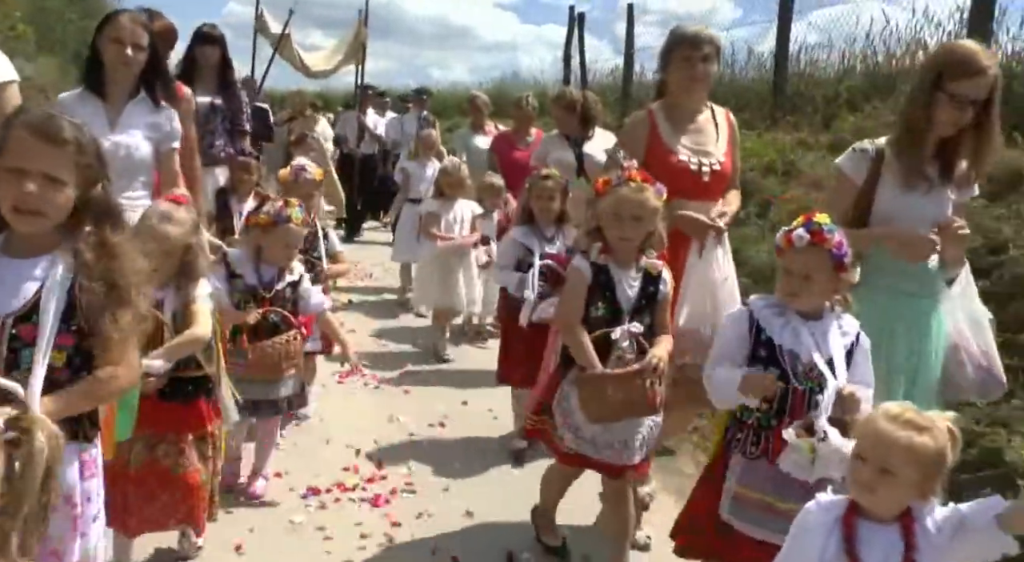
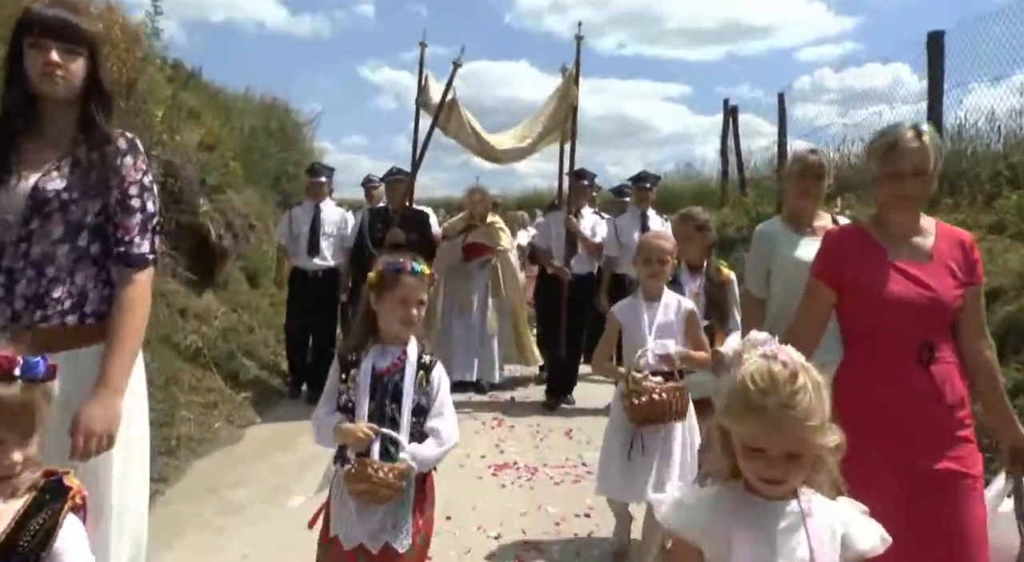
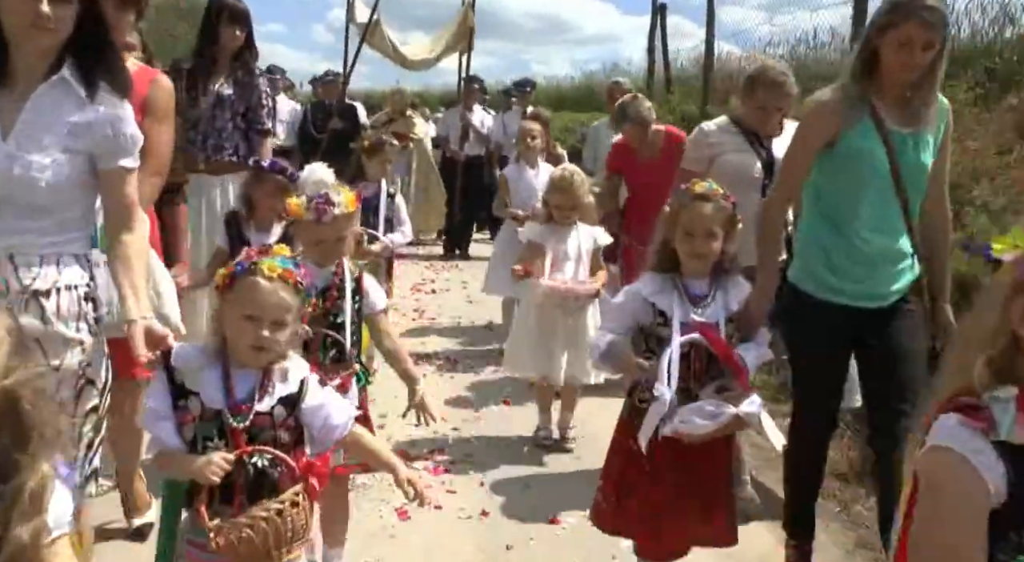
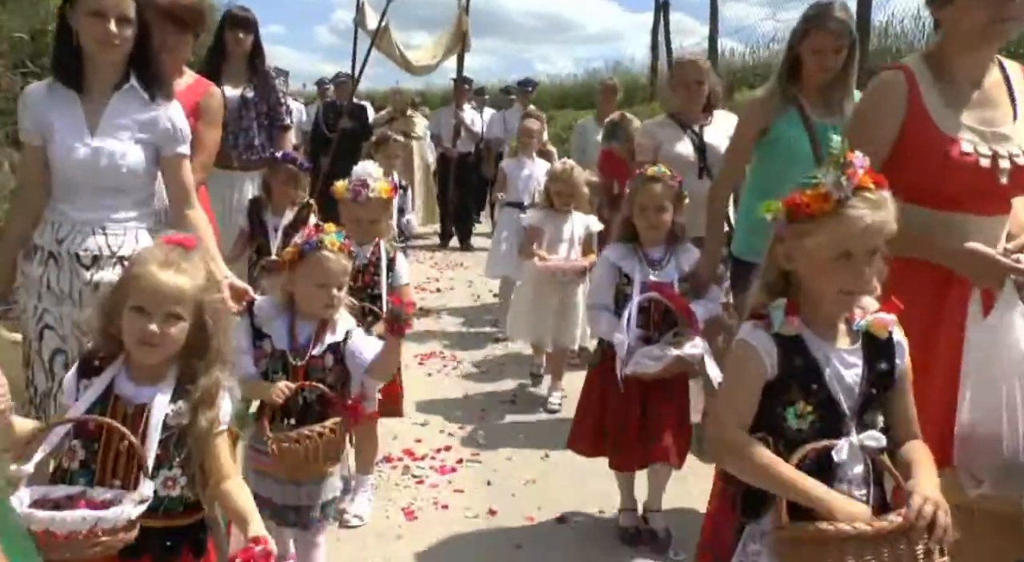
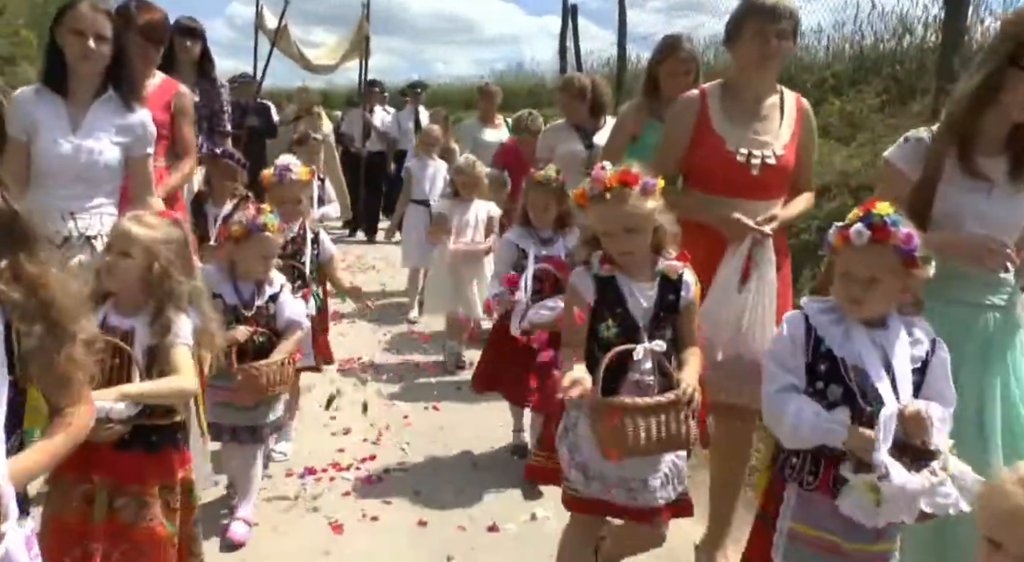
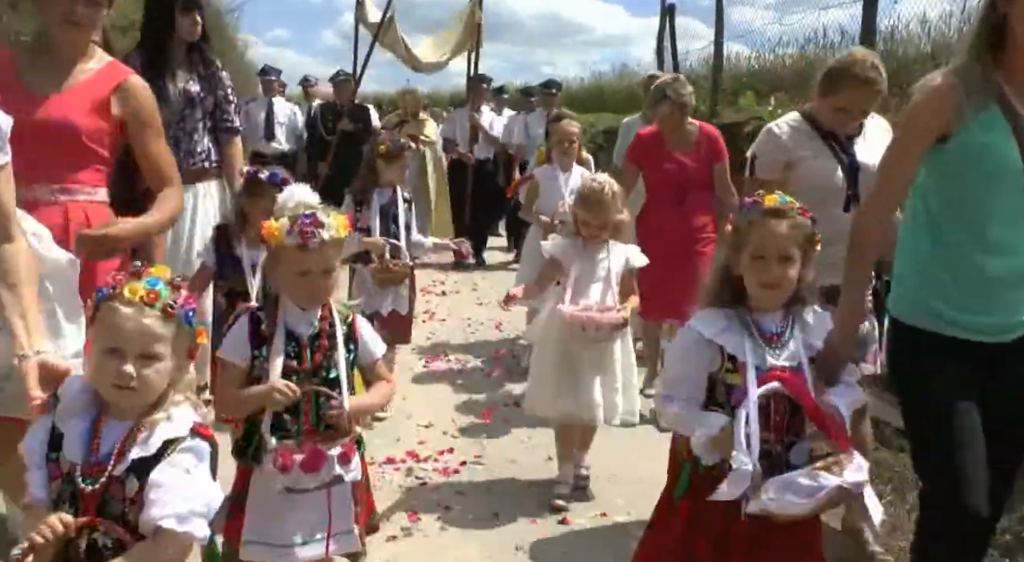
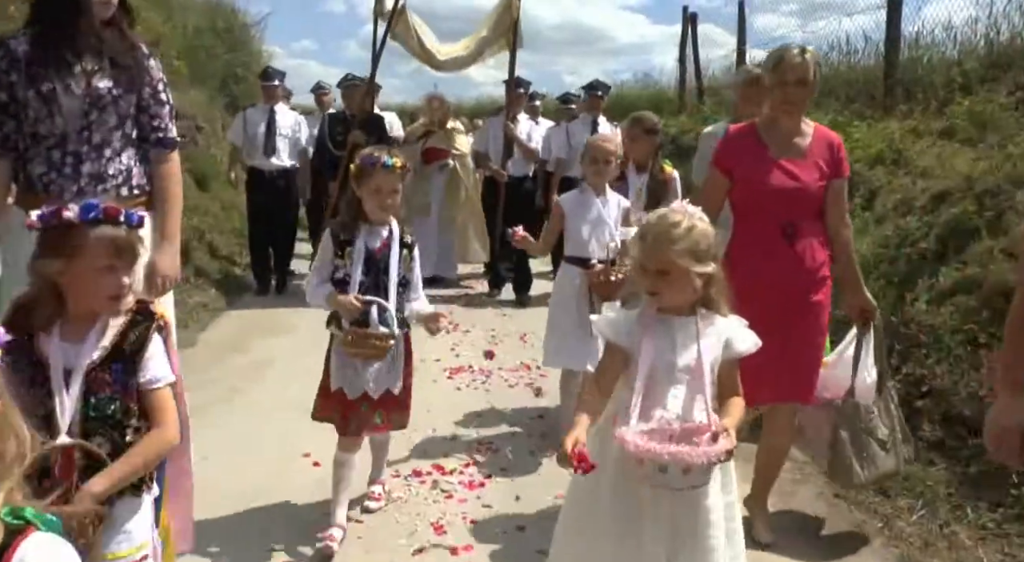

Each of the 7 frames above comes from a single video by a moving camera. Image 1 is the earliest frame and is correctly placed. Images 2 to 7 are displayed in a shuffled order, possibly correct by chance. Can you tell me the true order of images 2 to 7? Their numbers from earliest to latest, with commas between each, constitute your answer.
5, 4, 3, 6, 7, 2
